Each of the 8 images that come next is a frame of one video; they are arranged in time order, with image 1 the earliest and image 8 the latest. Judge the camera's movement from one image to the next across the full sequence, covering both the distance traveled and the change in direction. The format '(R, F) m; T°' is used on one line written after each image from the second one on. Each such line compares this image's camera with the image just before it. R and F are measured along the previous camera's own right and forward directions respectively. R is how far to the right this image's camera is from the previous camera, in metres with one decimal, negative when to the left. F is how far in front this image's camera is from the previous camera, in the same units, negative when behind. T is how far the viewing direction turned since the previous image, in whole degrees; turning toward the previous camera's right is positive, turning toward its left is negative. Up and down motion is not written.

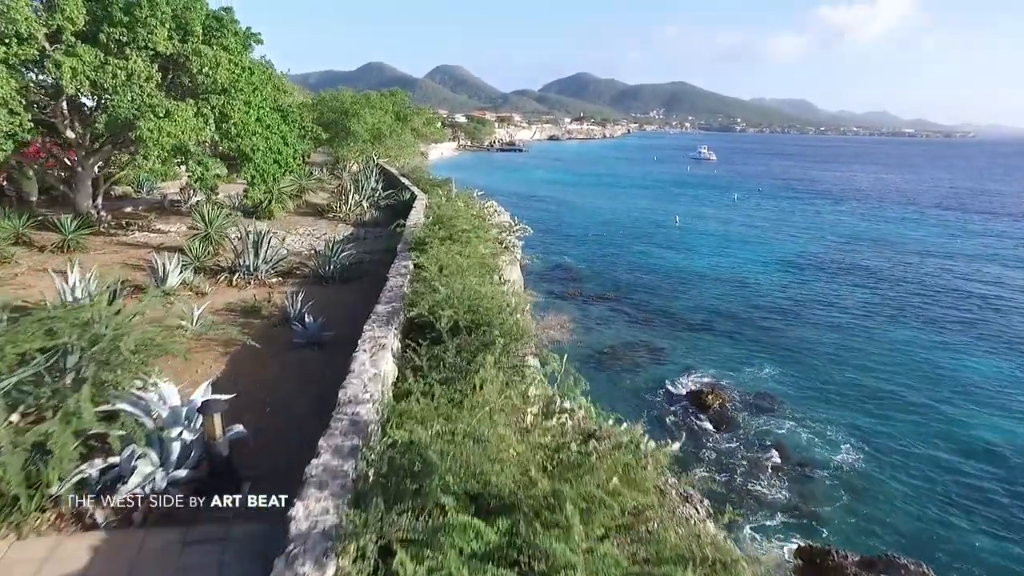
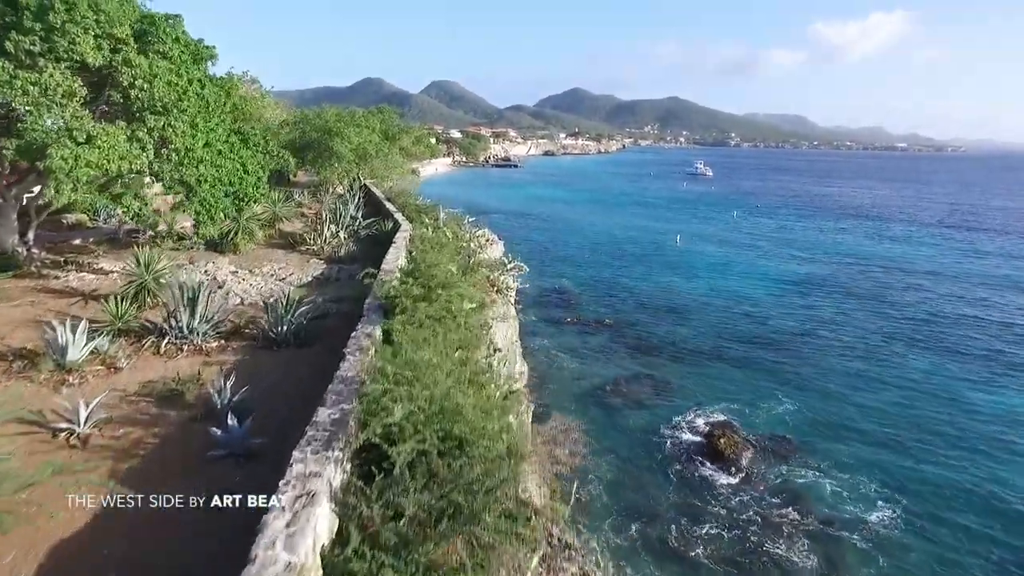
(0.0, +1.4) m; 0°
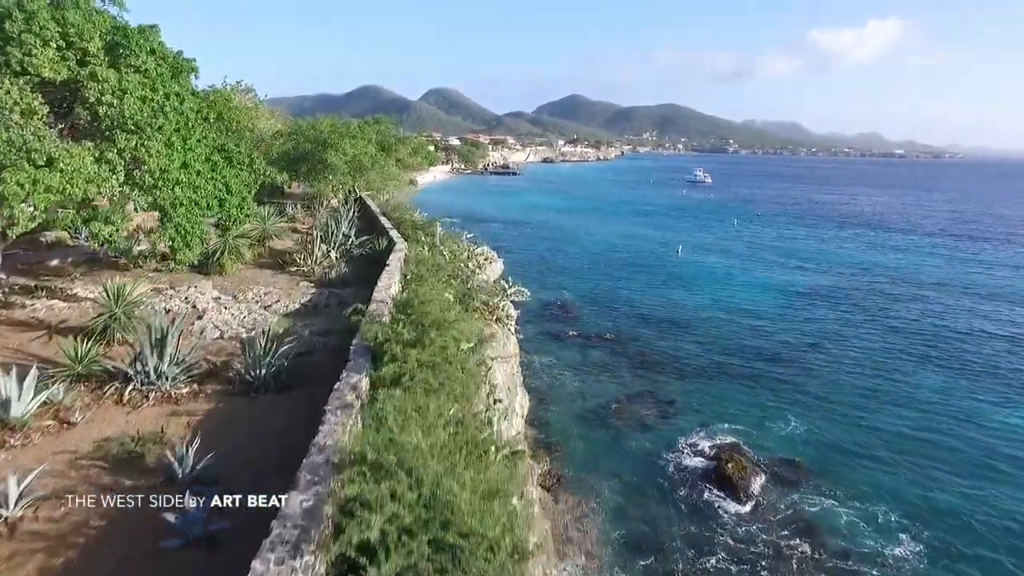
(0.0, +0.6) m; 0°
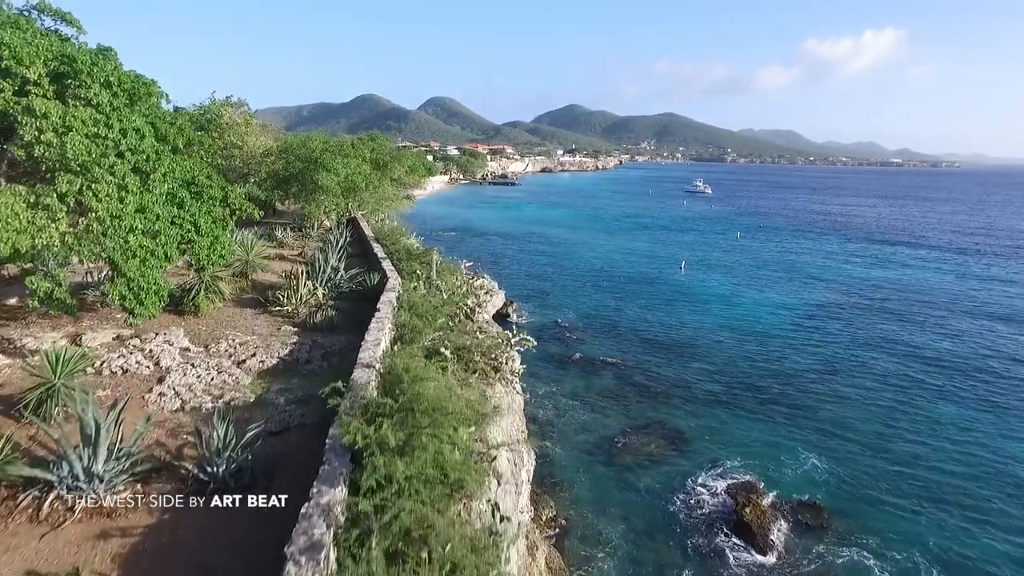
(-0.1, +1.0) m; 0°
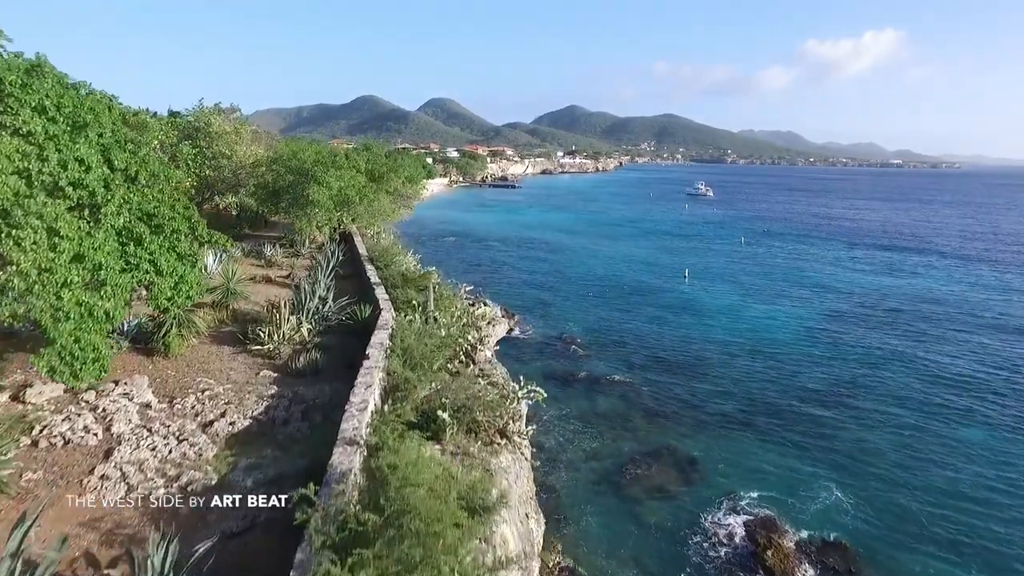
(-0.1, +1.0) m; 0°
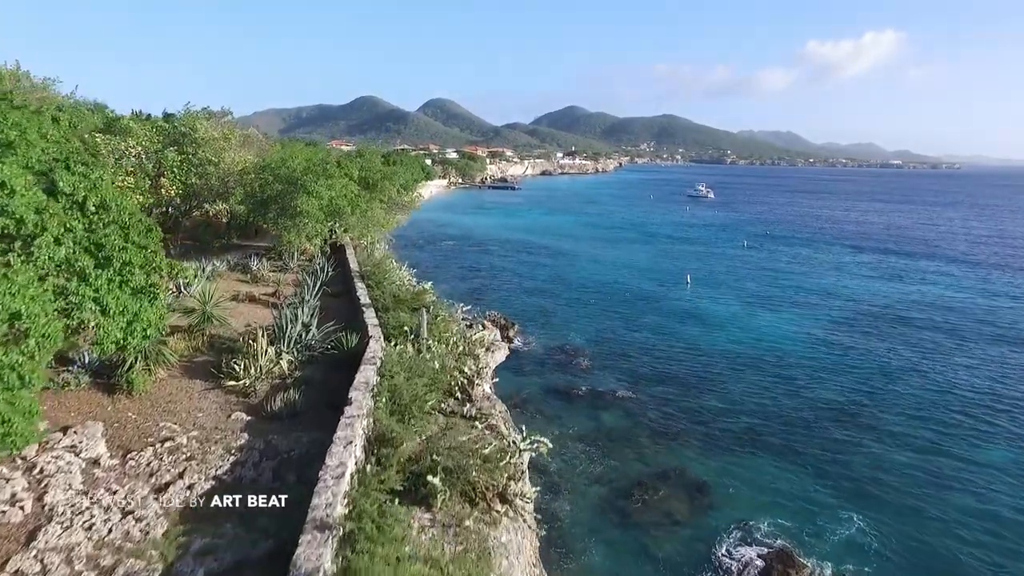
(0.0, +0.9) m; 0°
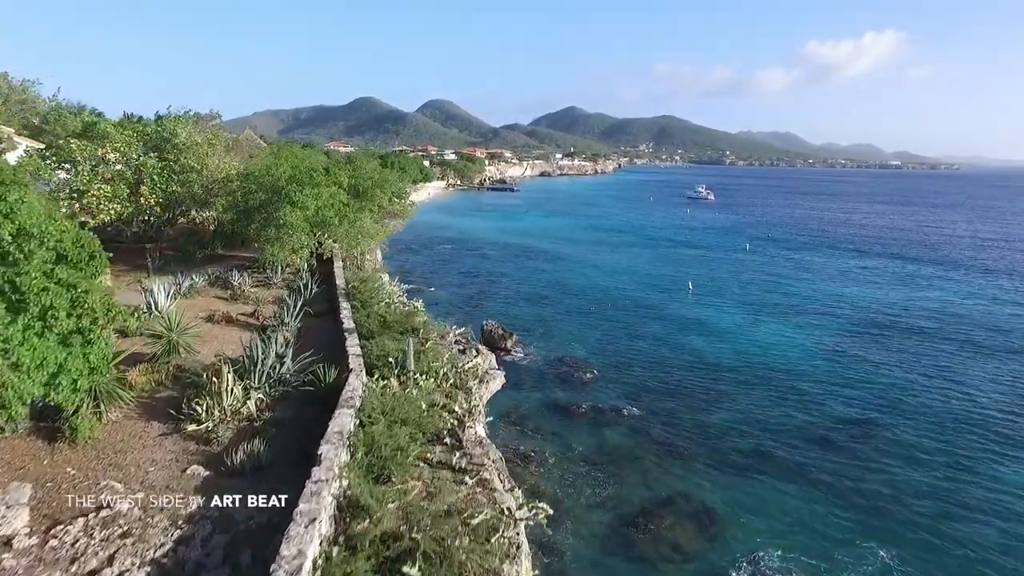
(0.0, +1.0) m; 0°
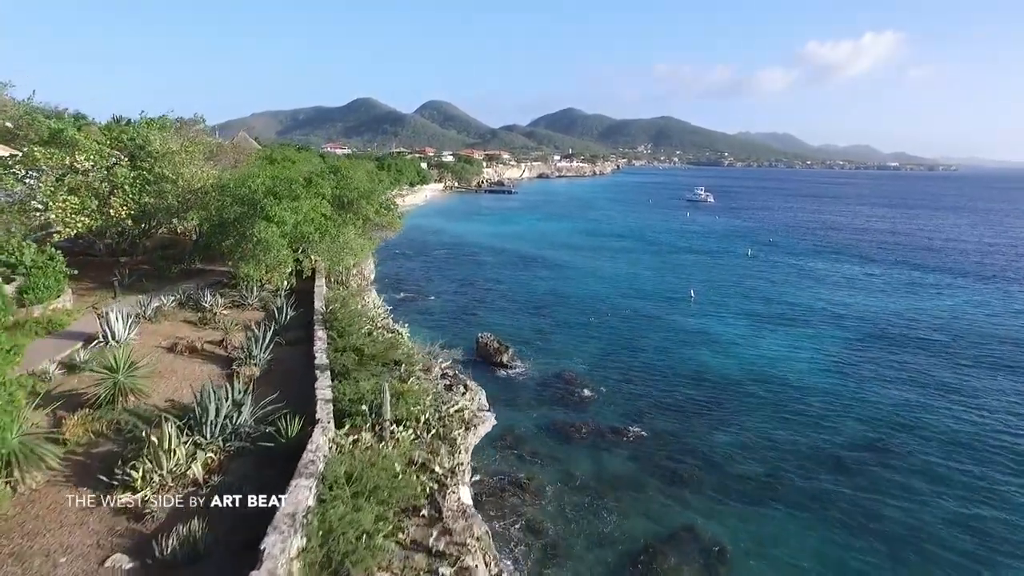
(+0.1, +1.1) m; 0°
